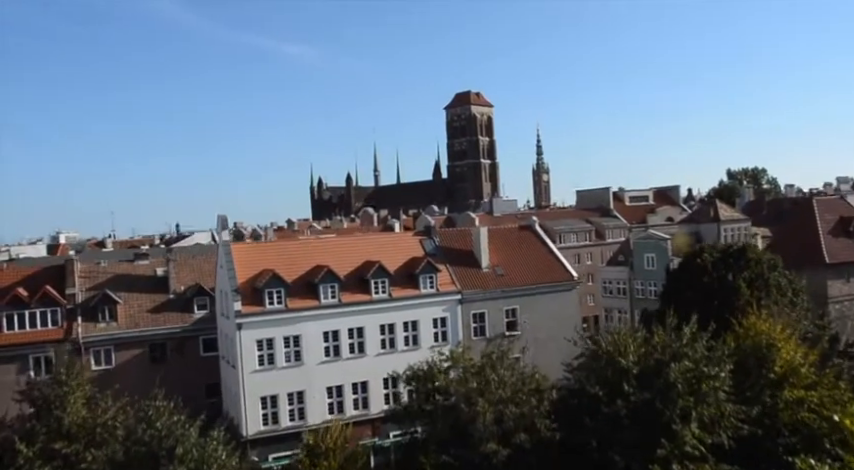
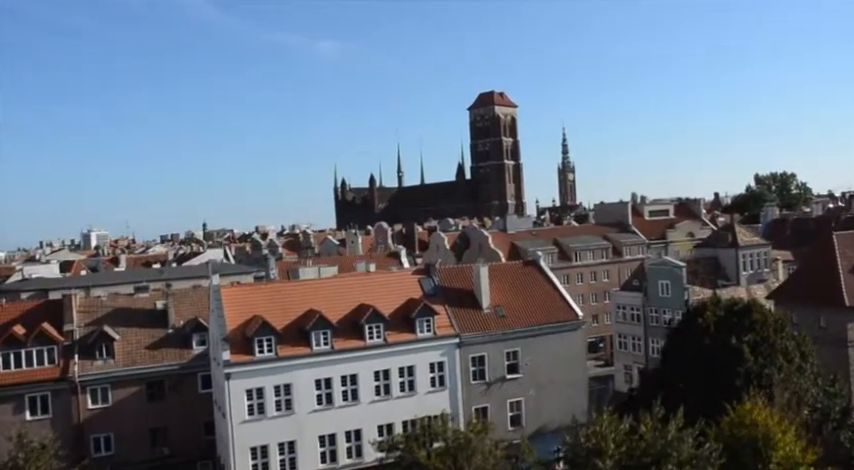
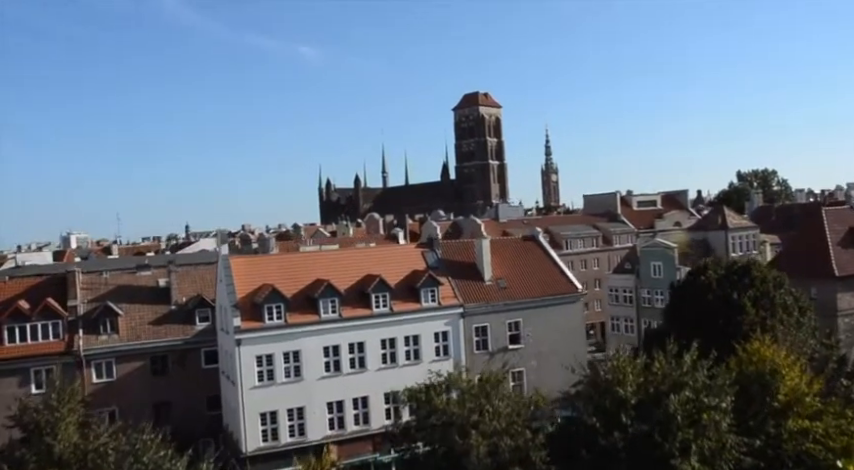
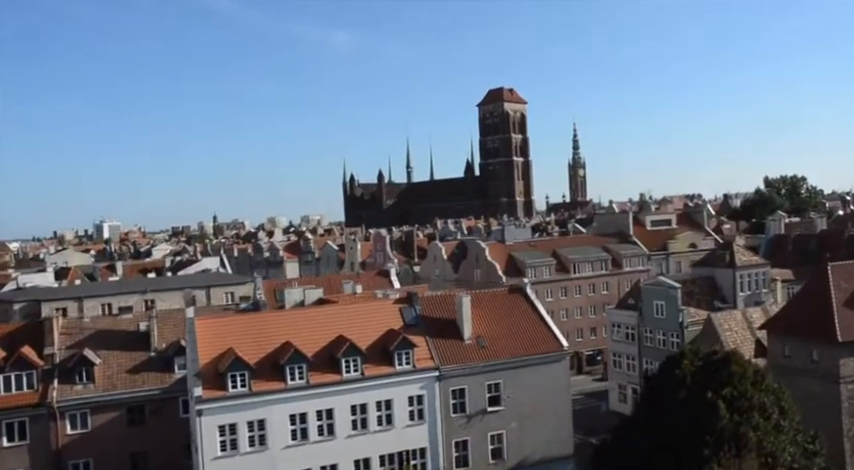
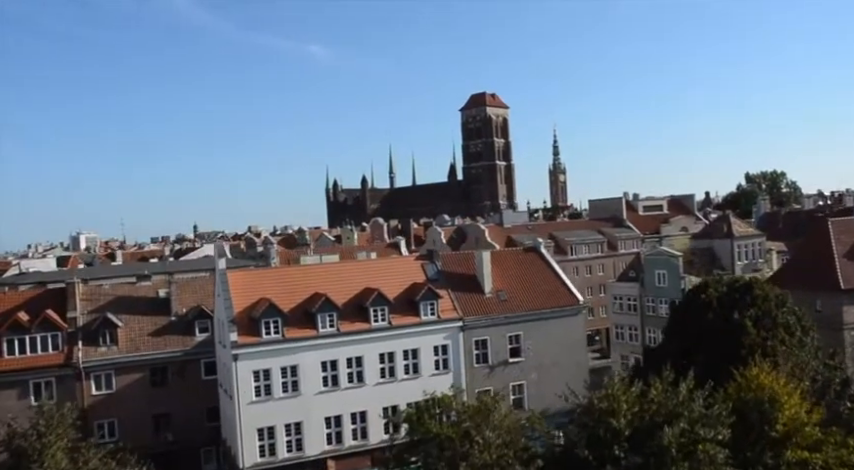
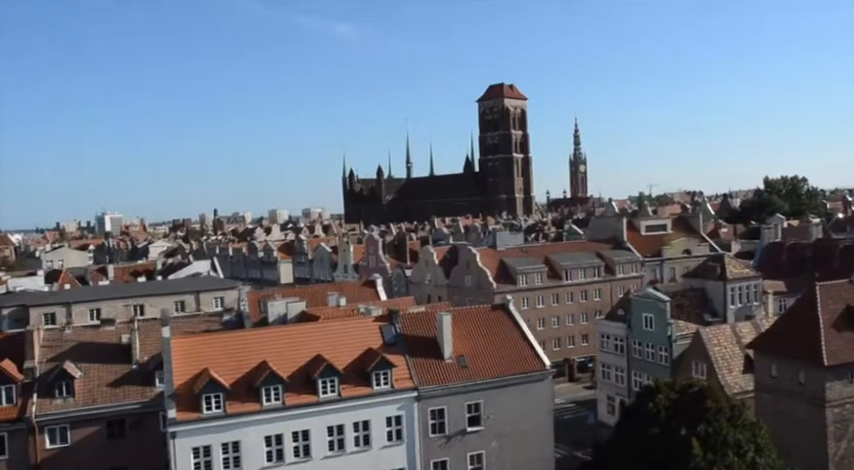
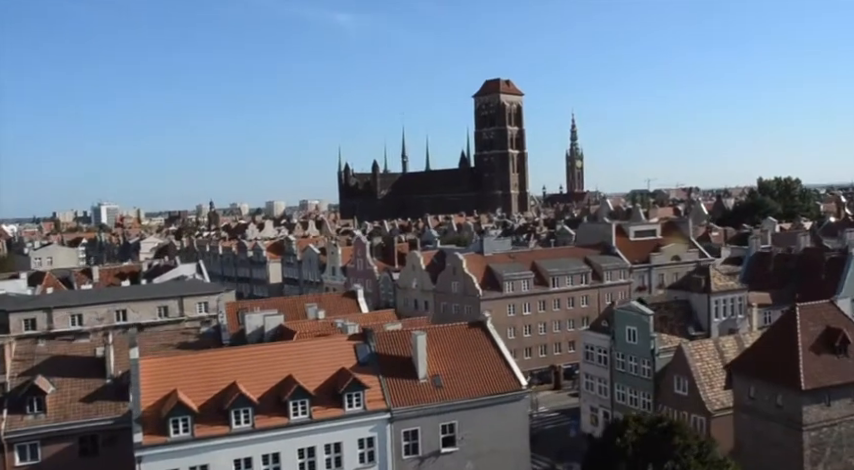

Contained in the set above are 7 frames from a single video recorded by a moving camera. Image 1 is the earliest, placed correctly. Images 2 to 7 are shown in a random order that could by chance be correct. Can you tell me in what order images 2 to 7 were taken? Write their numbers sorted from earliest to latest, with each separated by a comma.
3, 5, 2, 4, 6, 7
